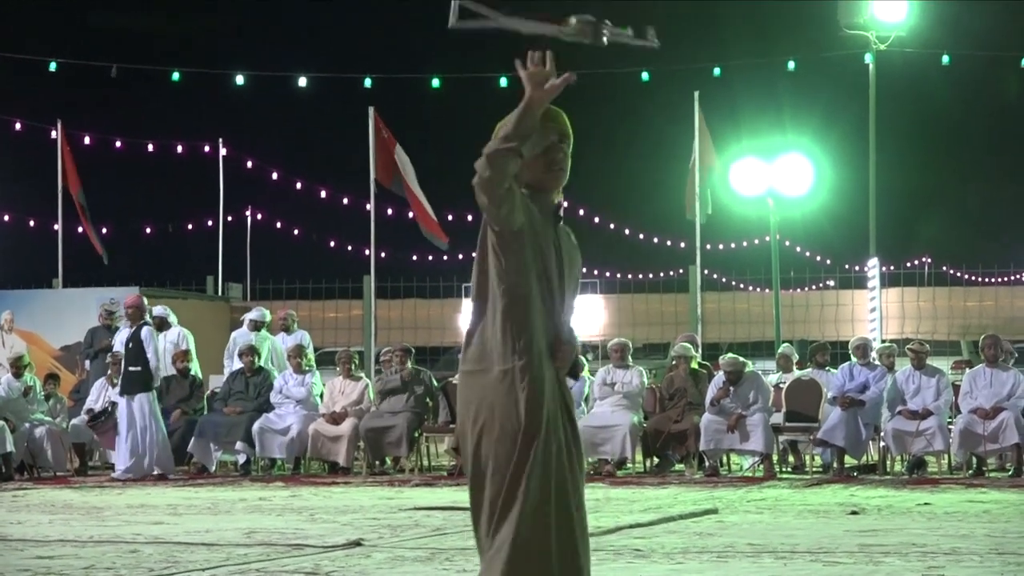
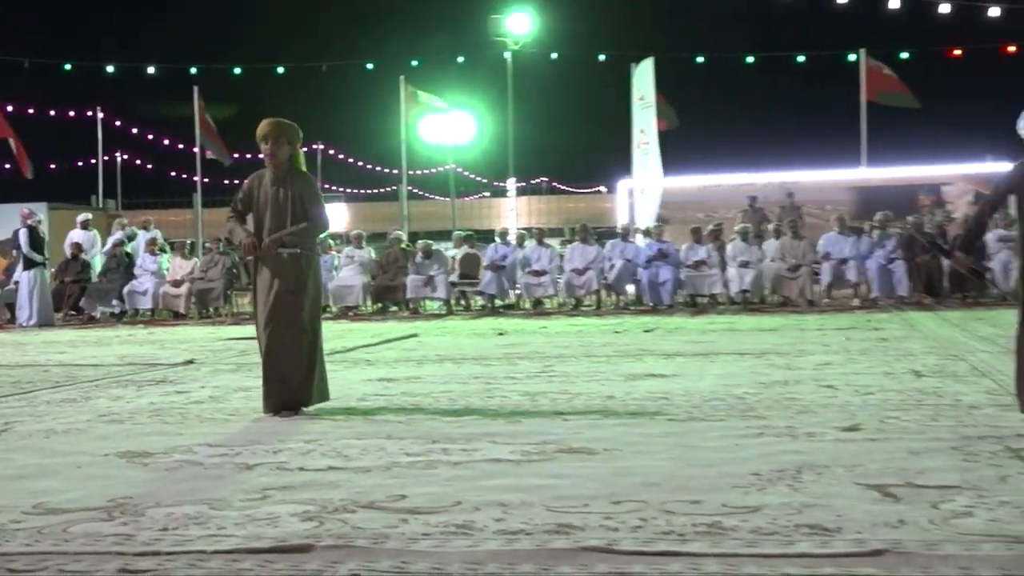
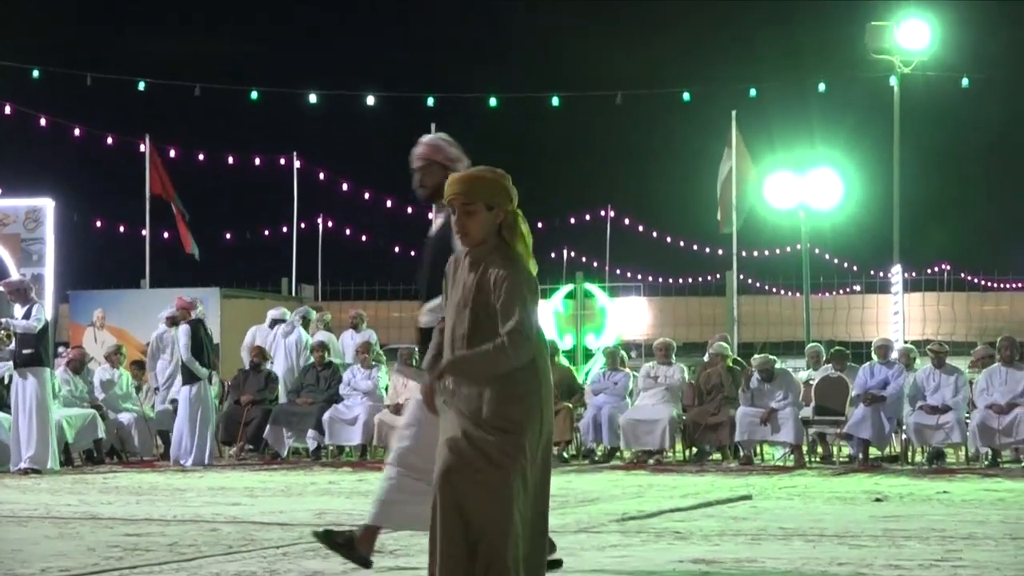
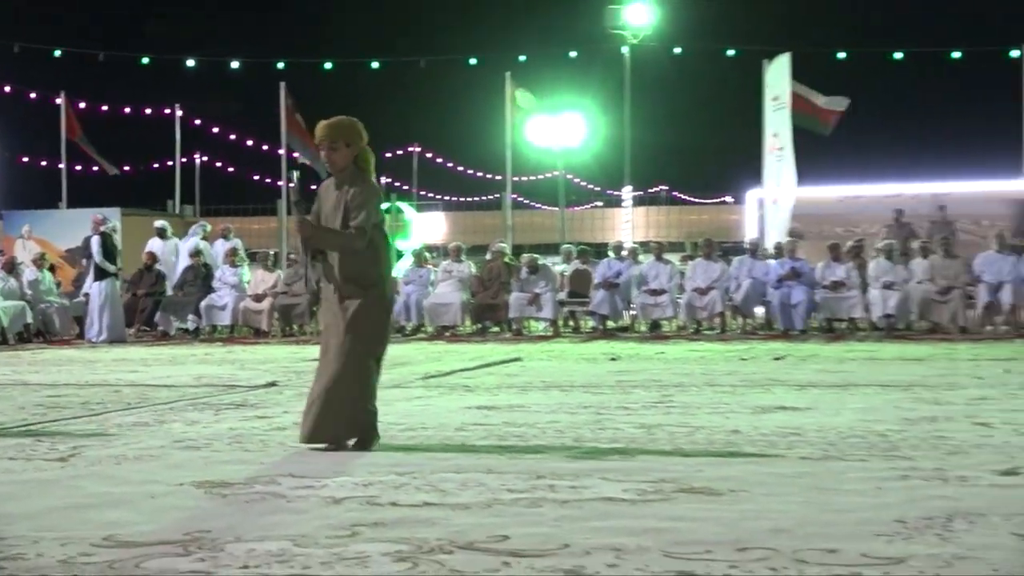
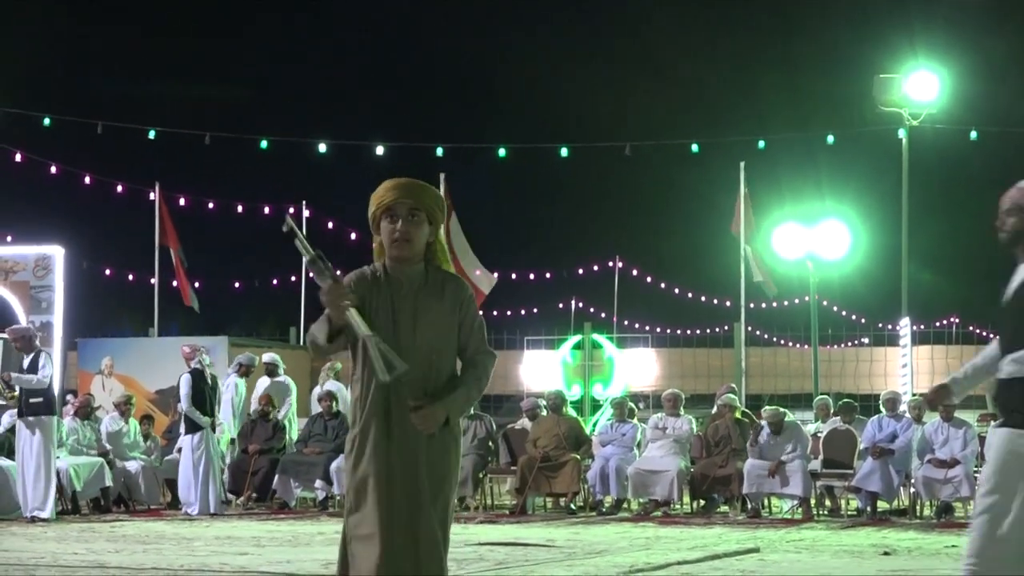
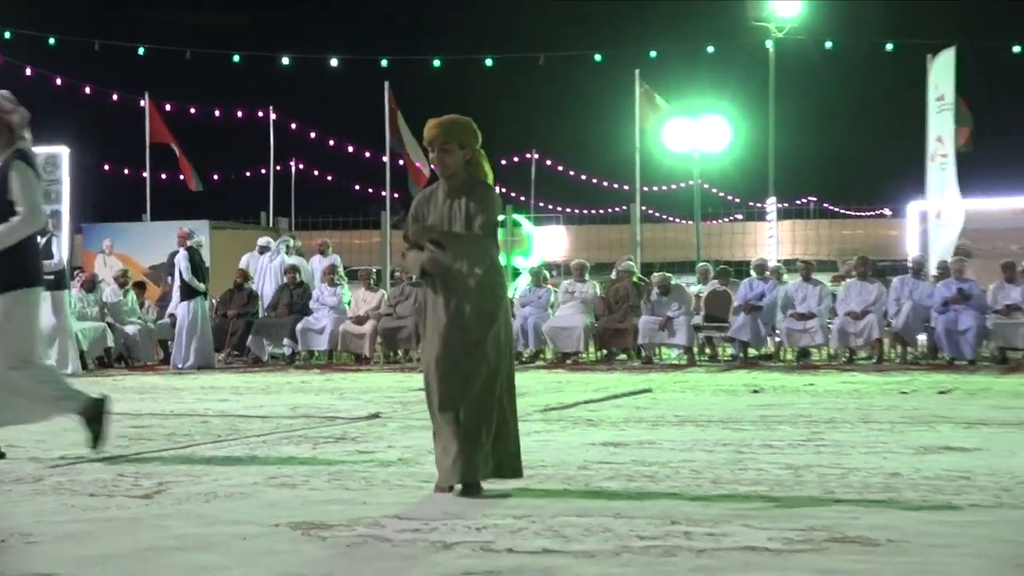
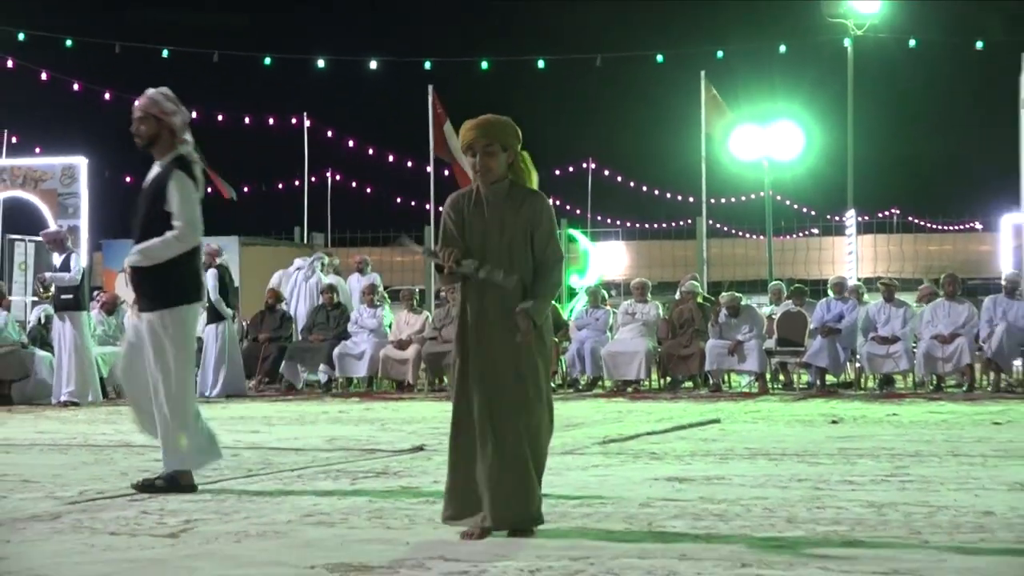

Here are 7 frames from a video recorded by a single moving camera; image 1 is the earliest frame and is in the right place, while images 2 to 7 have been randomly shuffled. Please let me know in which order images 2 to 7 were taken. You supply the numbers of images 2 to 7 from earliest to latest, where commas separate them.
5, 3, 7, 6, 4, 2
